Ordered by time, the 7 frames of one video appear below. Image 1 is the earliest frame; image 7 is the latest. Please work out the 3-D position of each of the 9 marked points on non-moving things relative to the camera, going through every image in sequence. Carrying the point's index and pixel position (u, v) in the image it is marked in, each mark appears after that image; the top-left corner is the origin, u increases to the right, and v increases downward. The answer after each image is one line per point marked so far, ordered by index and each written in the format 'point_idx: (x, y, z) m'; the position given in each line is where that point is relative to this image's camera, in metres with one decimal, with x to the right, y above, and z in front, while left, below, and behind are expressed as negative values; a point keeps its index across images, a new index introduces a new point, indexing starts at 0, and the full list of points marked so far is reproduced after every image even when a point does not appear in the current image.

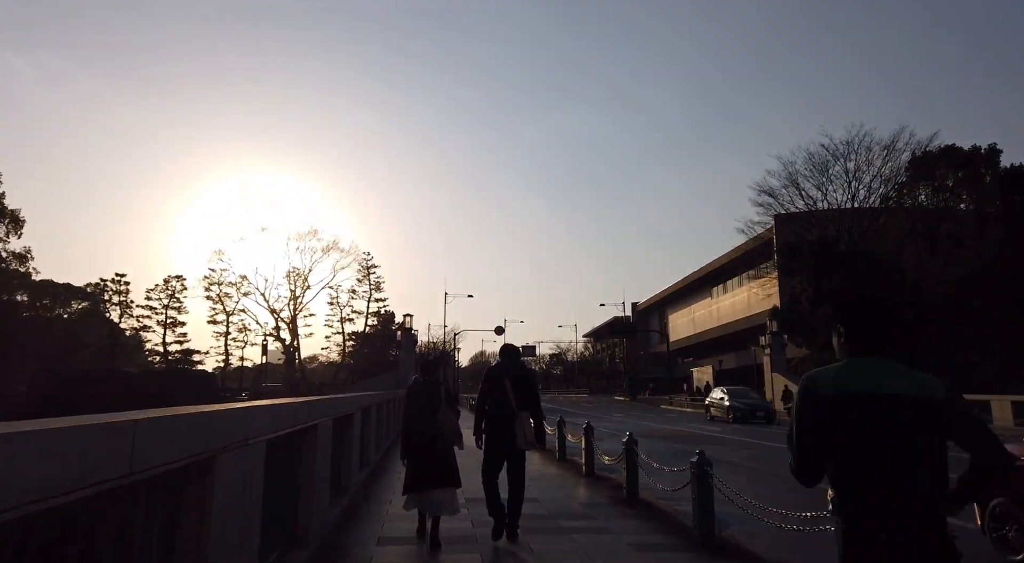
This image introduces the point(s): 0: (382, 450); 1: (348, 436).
0: (-3.4, -4.6, +16.3) m
1: (-2.5, -2.4, +9.3) m
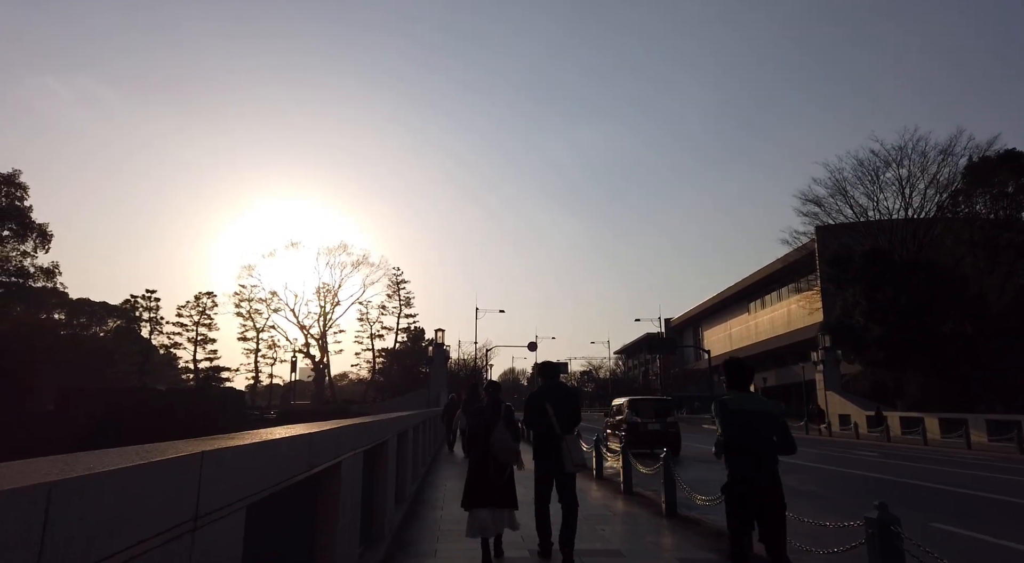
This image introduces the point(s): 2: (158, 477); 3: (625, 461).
0: (-2.2, -4.7, +14.7) m
1: (-1.7, -2.3, +7.6) m
2: (-1.4, -0.7, +2.3) m
3: (+2.0, -3.3, +10.9) m
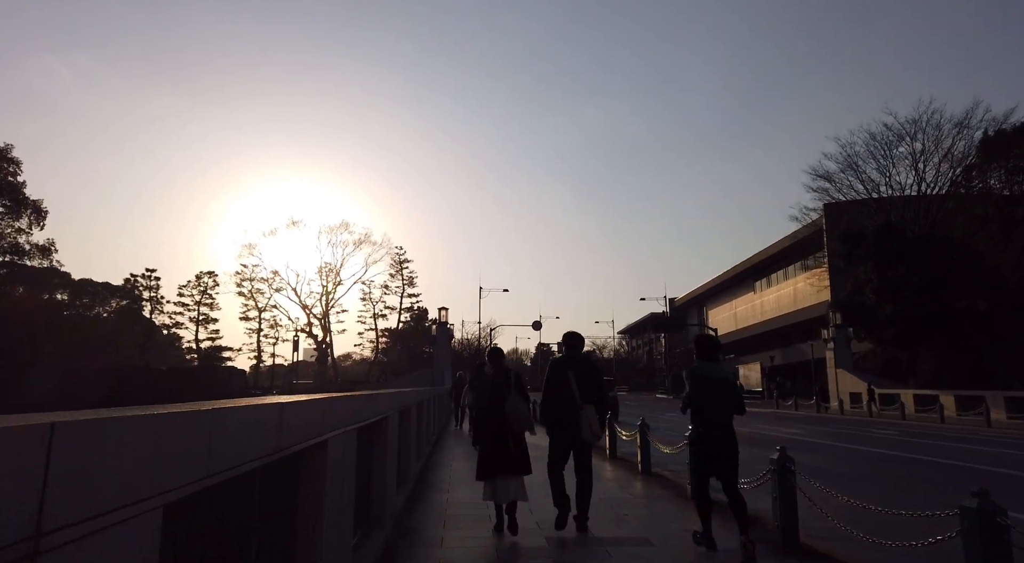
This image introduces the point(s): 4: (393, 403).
0: (-2.0, -4.1, +14.0) m
1: (-1.5, -1.9, +6.9) m
2: (-1.3, -0.5, +1.6) m
3: (+2.2, -2.7, +10.2) m
4: (-1.6, -1.6, +8.2) m
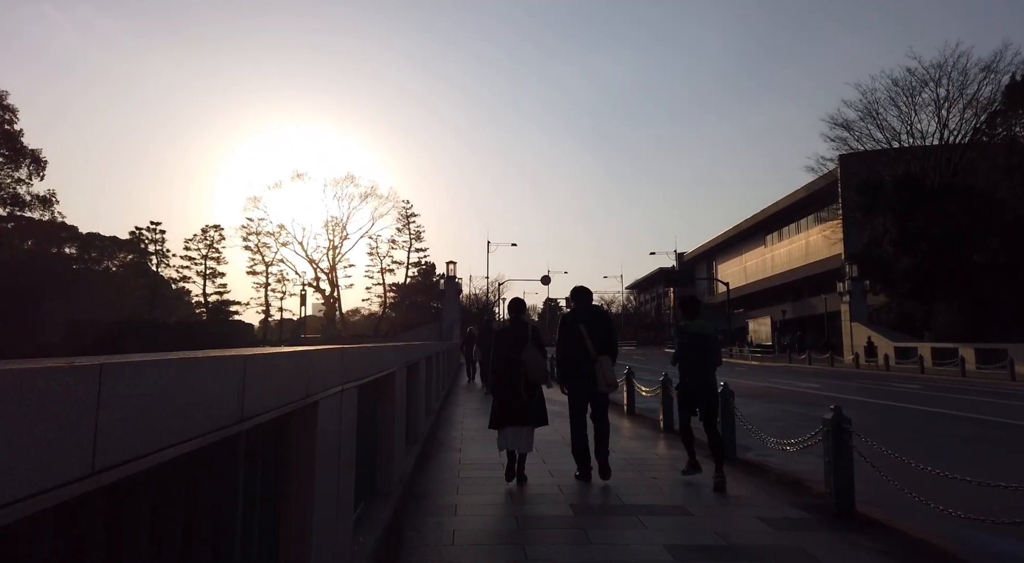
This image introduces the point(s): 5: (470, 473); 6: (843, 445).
0: (-1.8, -3.0, +13.6) m
1: (-1.3, -1.3, +6.4) m
2: (-1.1, -0.3, +0.9) m
3: (+2.4, -1.9, +9.6) m
4: (-1.4, -0.9, +7.6) m
5: (-0.6, -2.5, +8.0) m
6: (+2.9, -1.4, +5.3) m
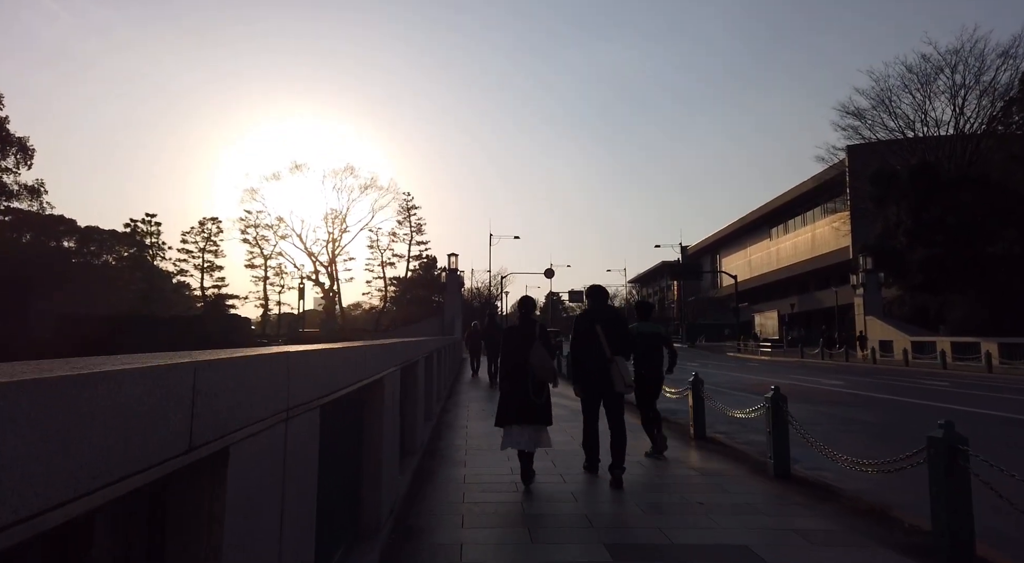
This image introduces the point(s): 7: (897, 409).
0: (-1.6, -2.8, +12.6) m
1: (-1.2, -1.2, +5.3) m
2: (-1.0, -0.2, -0.2) m
3: (+2.6, -1.7, +8.6) m
4: (-1.3, -0.8, +6.5) m
5: (-0.4, -2.4, +6.9) m
6: (+3.0, -1.3, +4.2) m
7: (+12.0, -4.0, +19.2) m
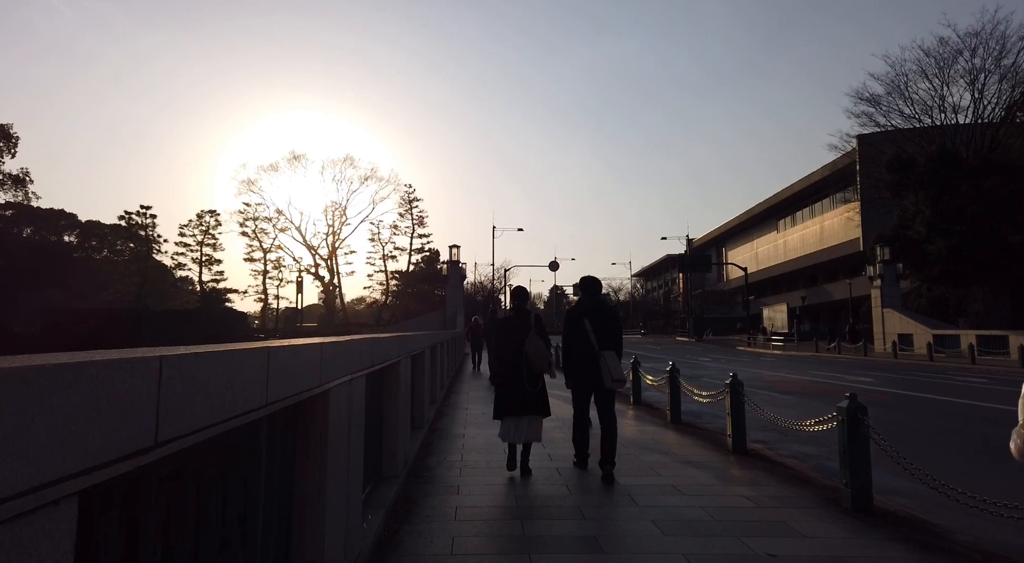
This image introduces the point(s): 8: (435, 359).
0: (-1.5, -2.5, +11.4) m
1: (-1.1, -1.0, +4.1) m
2: (-1.0, -0.1, -1.4) m
3: (+2.7, -1.5, +7.3) m
4: (-1.2, -0.6, +5.3) m
5: (-0.3, -2.2, +5.7) m
6: (+3.1, -1.1, +2.9) m
7: (+12.2, -3.7, +17.9) m
8: (-1.8, -1.8, +14.0) m
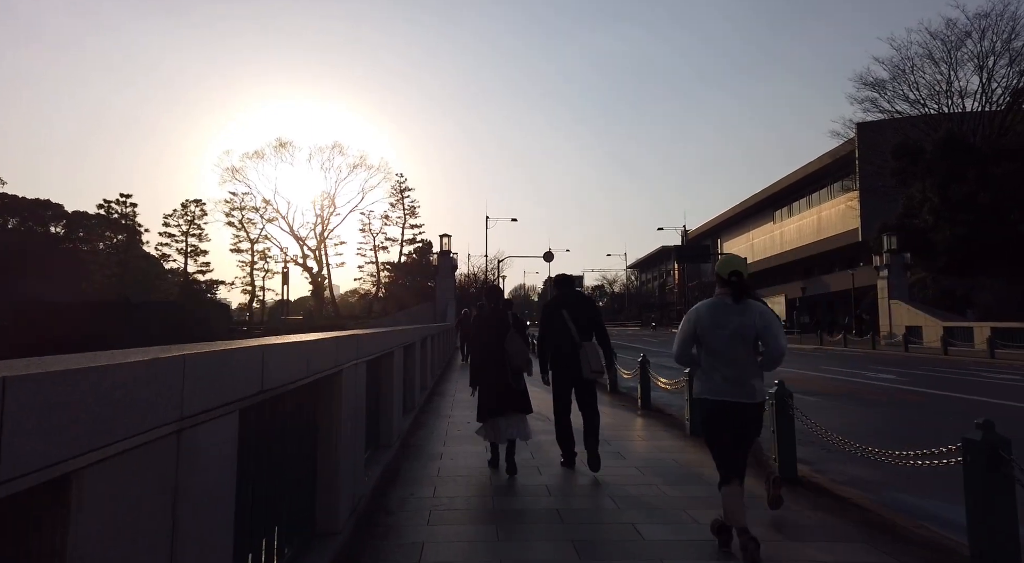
0: (-1.6, -2.3, +9.9) m
1: (-1.2, -0.9, +2.6) m
2: (-1.0, 0.0, -2.8) m
3: (+2.6, -1.4, +5.9) m
4: (-1.3, -0.5, +3.8) m
5: (-0.4, -2.1, +4.3) m
6: (+3.0, -1.0, +1.5) m
7: (+12.0, -3.4, +16.6) m
8: (-1.9, -1.6, +12.6) m
